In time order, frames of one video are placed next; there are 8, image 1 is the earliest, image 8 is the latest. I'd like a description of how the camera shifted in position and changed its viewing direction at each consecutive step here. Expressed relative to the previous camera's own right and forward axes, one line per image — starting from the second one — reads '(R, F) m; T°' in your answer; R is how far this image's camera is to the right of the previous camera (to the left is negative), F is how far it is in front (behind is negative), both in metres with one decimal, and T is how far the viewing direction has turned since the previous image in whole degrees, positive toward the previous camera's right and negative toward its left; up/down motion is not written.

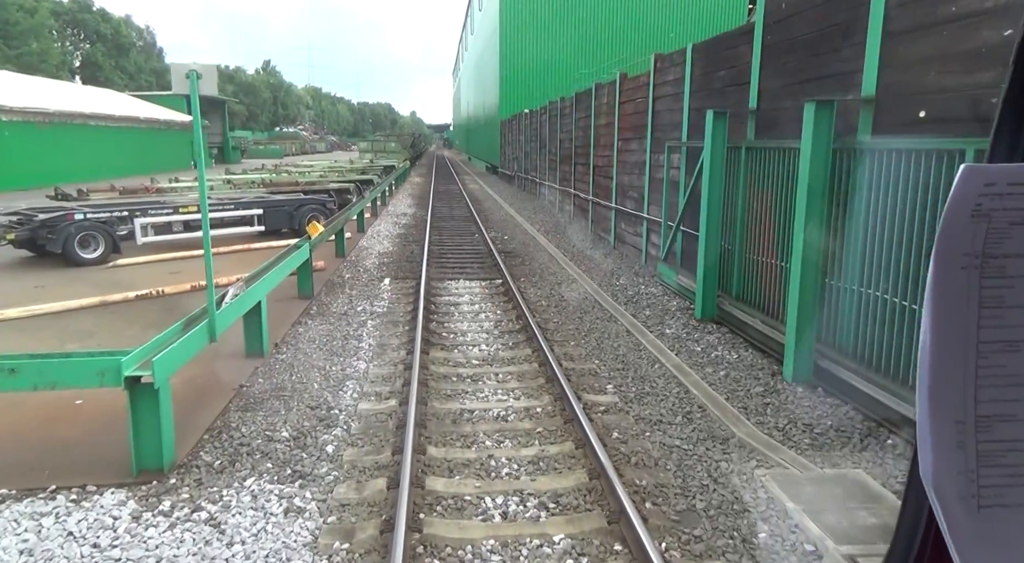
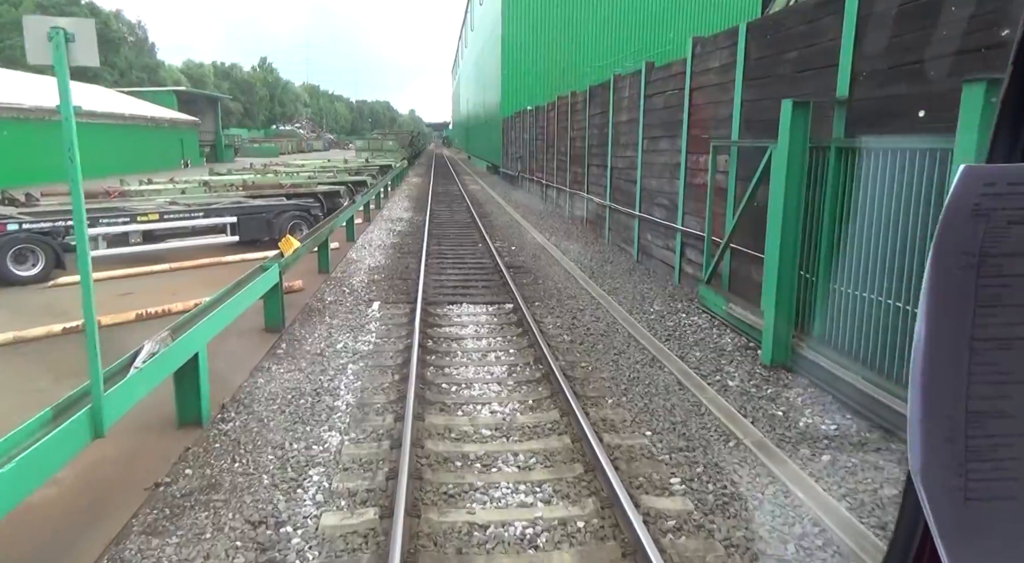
(-0.1, +1.1) m; 0°
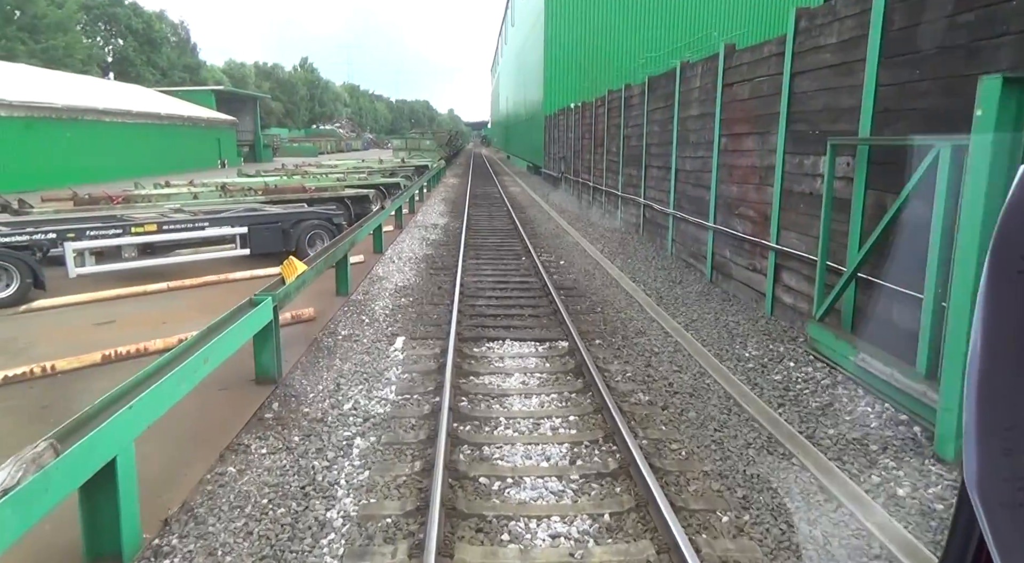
(-0.1, +1.1) m; -3°
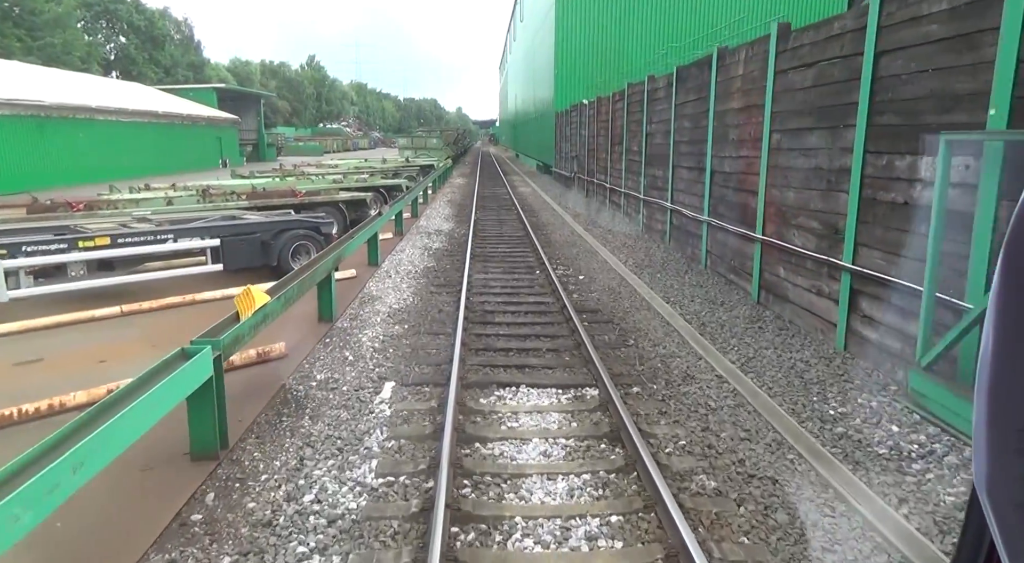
(0.0, +0.9) m; -1°
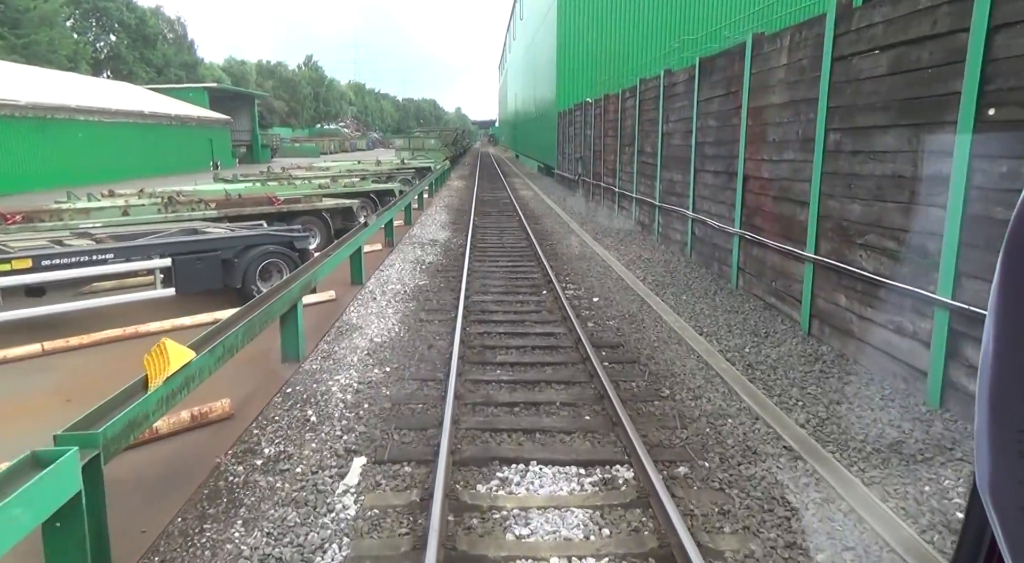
(0.0, +0.9) m; 0°
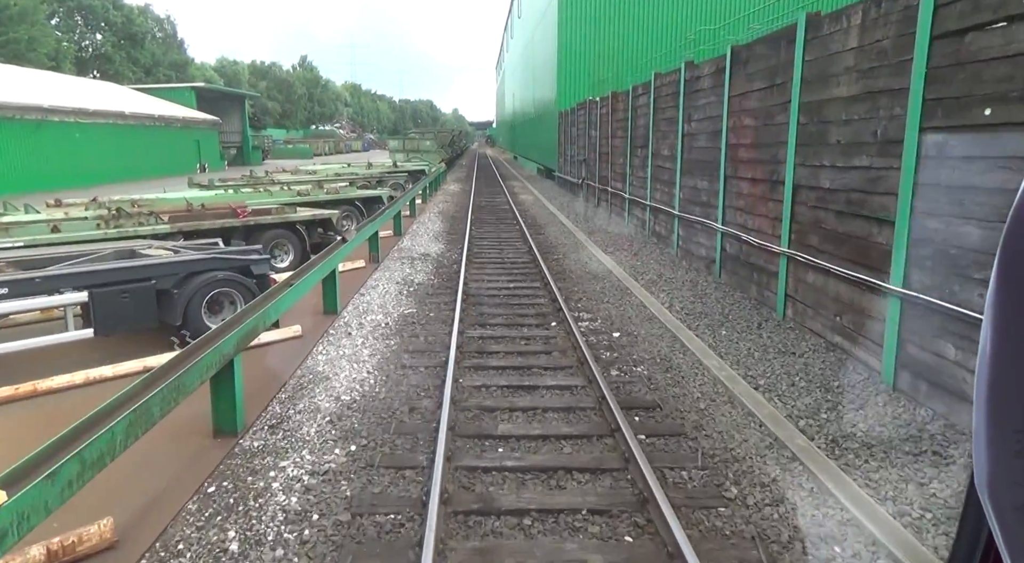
(0.0, +1.0) m; 0°
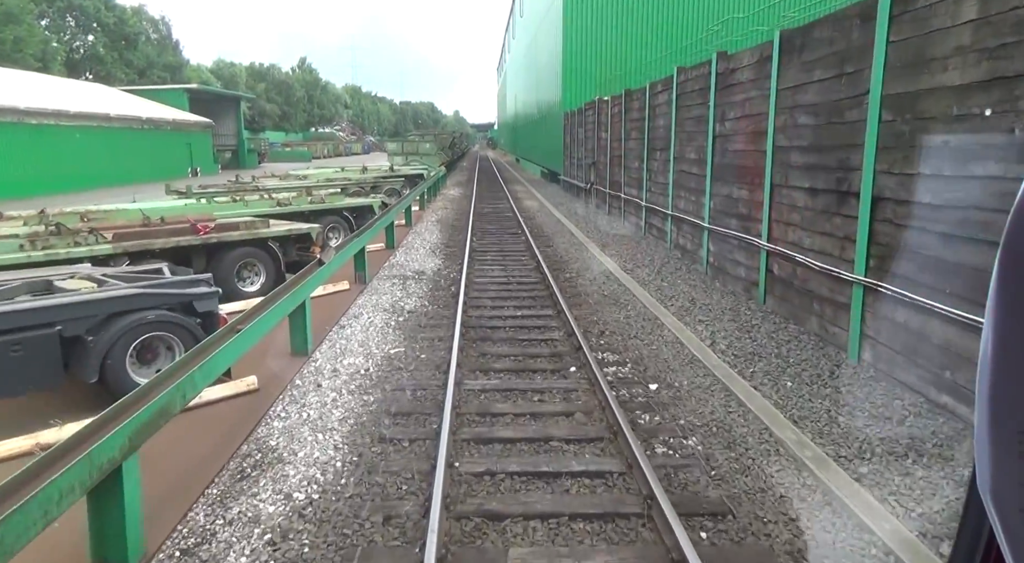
(0.0, +1.0) m; 0°
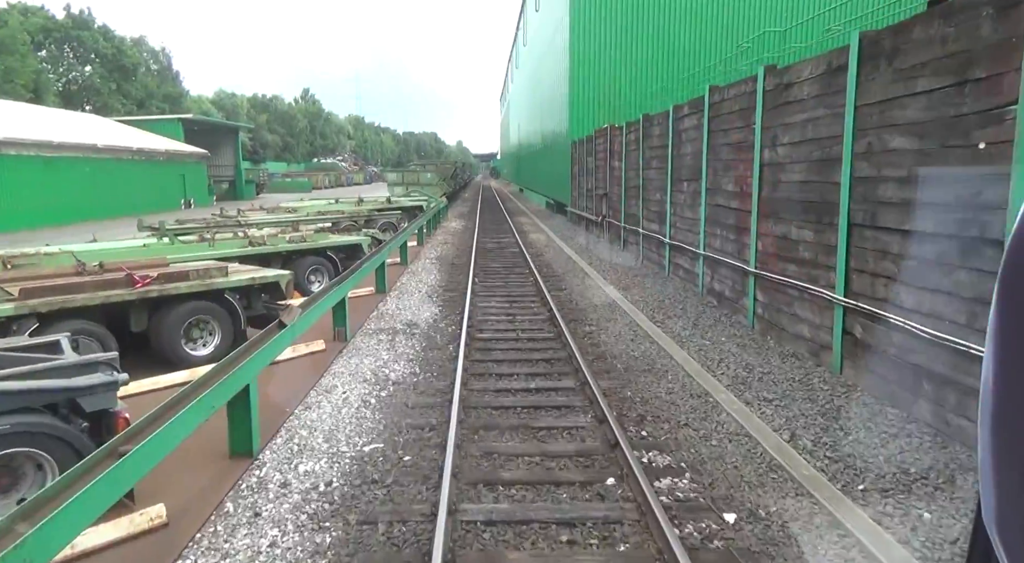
(-0.1, +1.1) m; 0°
